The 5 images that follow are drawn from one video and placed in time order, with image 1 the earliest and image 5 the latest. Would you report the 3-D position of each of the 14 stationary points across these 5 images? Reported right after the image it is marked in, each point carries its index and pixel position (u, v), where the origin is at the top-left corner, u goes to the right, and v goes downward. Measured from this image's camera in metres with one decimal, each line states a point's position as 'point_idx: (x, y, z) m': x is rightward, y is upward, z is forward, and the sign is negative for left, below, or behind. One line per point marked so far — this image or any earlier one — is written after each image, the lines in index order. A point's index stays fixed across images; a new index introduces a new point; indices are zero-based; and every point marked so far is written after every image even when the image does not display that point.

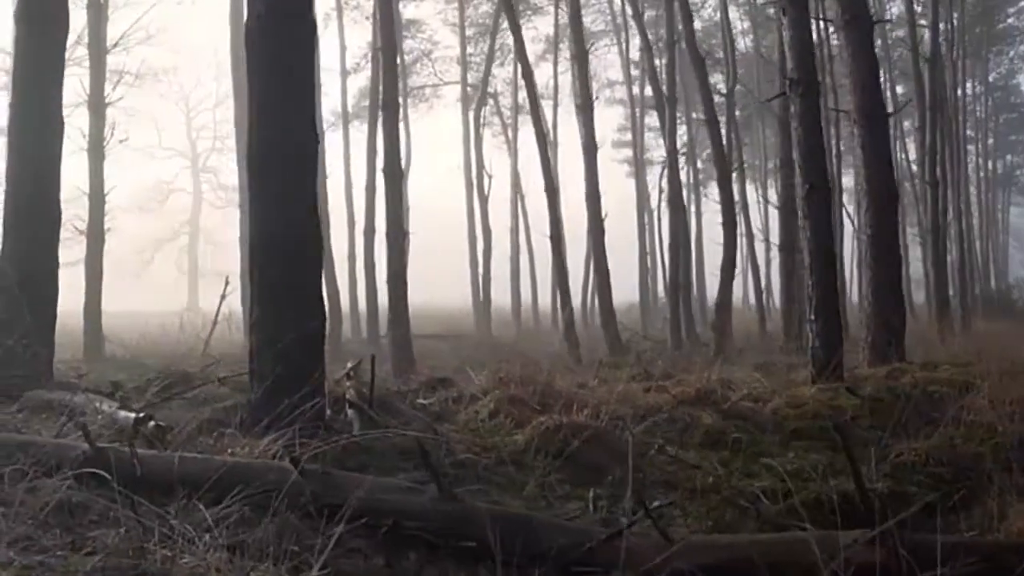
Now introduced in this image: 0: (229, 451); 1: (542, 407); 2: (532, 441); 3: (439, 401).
0: (-1.6, -0.9, +5.3) m
1: (+0.3, -1.0, +7.8) m
2: (+0.2, -1.1, +6.9) m
3: (-0.6, -1.0, +8.2) m
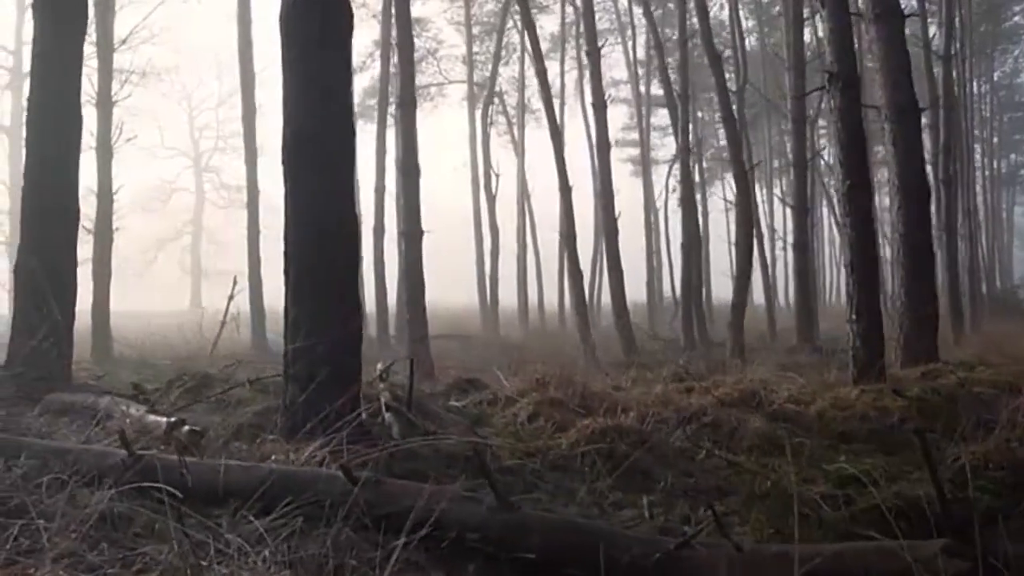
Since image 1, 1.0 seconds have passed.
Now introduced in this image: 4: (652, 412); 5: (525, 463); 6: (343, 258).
0: (-1.3, -0.9, +5.0) m
1: (+0.6, -1.0, +7.6) m
2: (+0.5, -1.1, +6.6) m
3: (-0.3, -1.0, +7.9) m
4: (+1.1, -1.0, +7.6) m
5: (+0.1, -1.1, +6.2) m
6: (-1.1, +0.2, +6.2) m
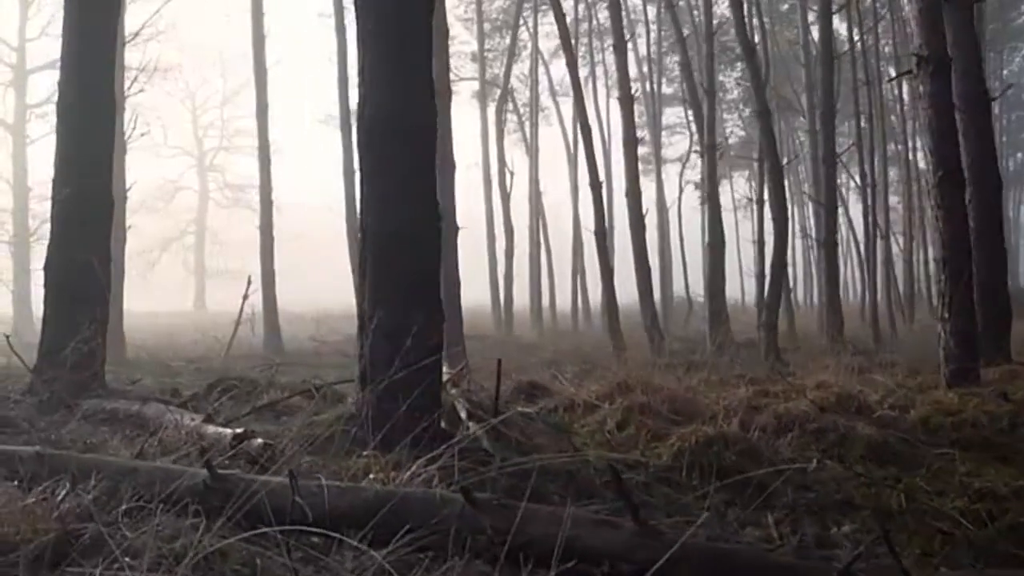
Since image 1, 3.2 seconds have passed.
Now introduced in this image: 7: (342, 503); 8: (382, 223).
0: (-0.7, -0.9, +4.4) m
1: (+1.2, -0.9, +6.9) m
2: (+1.1, -1.1, +6.0) m
3: (+0.3, -0.9, +7.3) m
4: (+1.8, -1.0, +7.0) m
5: (+0.7, -1.1, +5.5) m
6: (-0.5, +0.2, +5.6) m
7: (-0.7, -0.9, +3.8) m
8: (-0.8, +0.4, +5.6) m
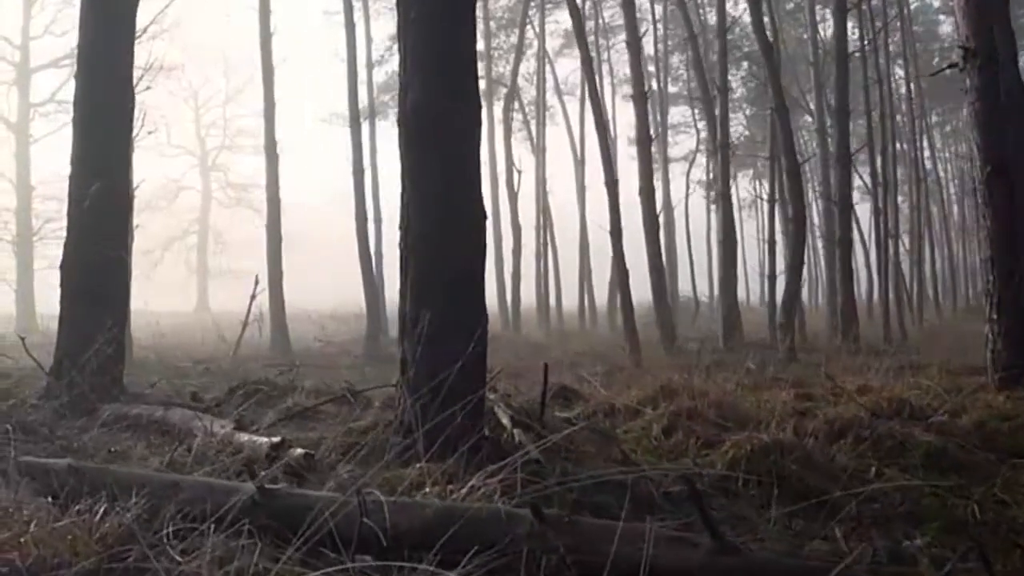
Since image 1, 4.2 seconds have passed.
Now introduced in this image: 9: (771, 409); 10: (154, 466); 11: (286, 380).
0: (-0.4, -0.9, +4.1) m
1: (+1.5, -0.9, +6.6) m
2: (+1.4, -1.1, +5.7) m
3: (+0.6, -0.9, +7.0) m
4: (+2.0, -1.0, +6.7) m
5: (+1.0, -1.1, +5.2) m
6: (-0.2, +0.2, +5.3) m
7: (-0.4, -0.9, +3.5) m
8: (-0.5, +0.4, +5.3) m
9: (+2.0, -0.9, +7.2) m
10: (-1.8, -0.9, +4.7) m
11: (-2.1, -0.9, +8.9) m
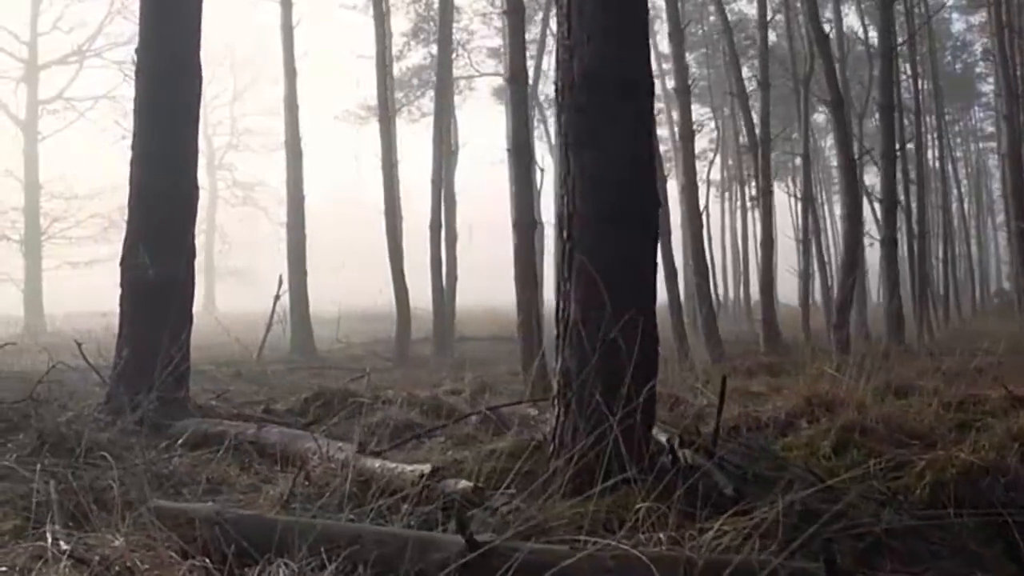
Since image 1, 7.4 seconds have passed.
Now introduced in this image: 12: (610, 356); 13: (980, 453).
0: (+0.5, -0.9, +3.2) m
1: (+2.3, -0.9, +5.8) m
2: (+2.2, -1.1, +4.9) m
3: (+1.4, -0.9, +6.1) m
4: (+2.9, -1.0, +5.8) m
5: (+1.8, -1.1, +4.4) m
6: (+0.6, +0.2, +4.5) m
7: (+0.5, -0.9, +2.7) m
8: (+0.4, +0.4, +4.4) m
9: (+2.8, -0.9, +6.4) m
10: (-0.9, -0.9, +3.9) m
11: (-1.3, -0.9, +8.0) m
12: (+0.4, -0.3, +4.3) m
13: (+2.6, -0.9, +5.3) m
